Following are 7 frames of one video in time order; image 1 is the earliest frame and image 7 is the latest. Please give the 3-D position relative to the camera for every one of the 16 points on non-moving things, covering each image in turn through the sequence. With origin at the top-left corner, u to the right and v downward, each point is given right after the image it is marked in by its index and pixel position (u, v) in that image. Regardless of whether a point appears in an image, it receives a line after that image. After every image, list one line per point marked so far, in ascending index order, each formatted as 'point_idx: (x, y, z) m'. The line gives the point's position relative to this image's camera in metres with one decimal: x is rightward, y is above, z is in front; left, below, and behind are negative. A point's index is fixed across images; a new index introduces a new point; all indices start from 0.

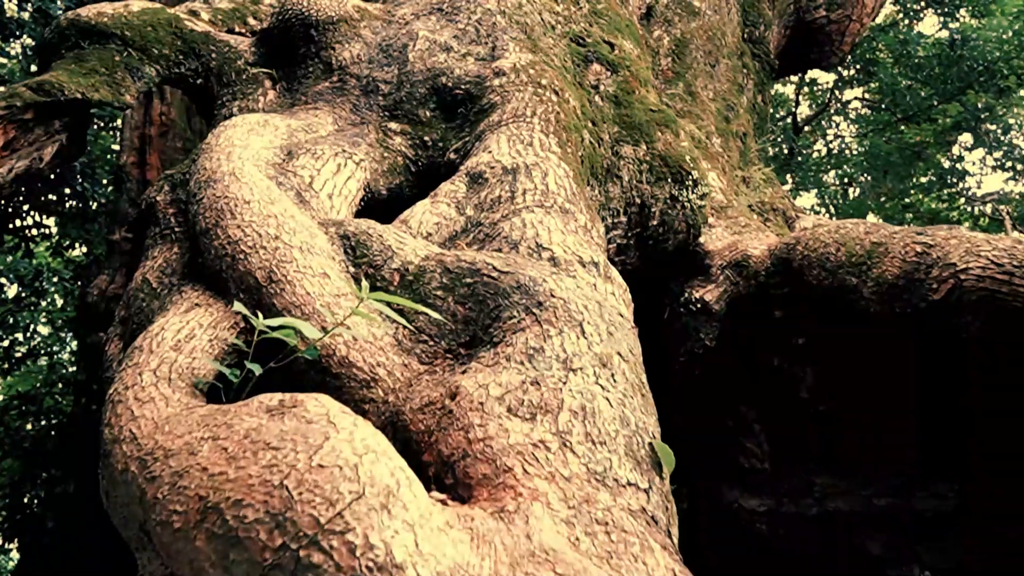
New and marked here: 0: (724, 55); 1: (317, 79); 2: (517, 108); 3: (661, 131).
0: (+2.9, +3.2, +10.1) m
1: (-1.6, +1.7, +6.0) m
2: (0.0, +1.3, +5.3) m
3: (+1.4, +1.4, +6.7) m
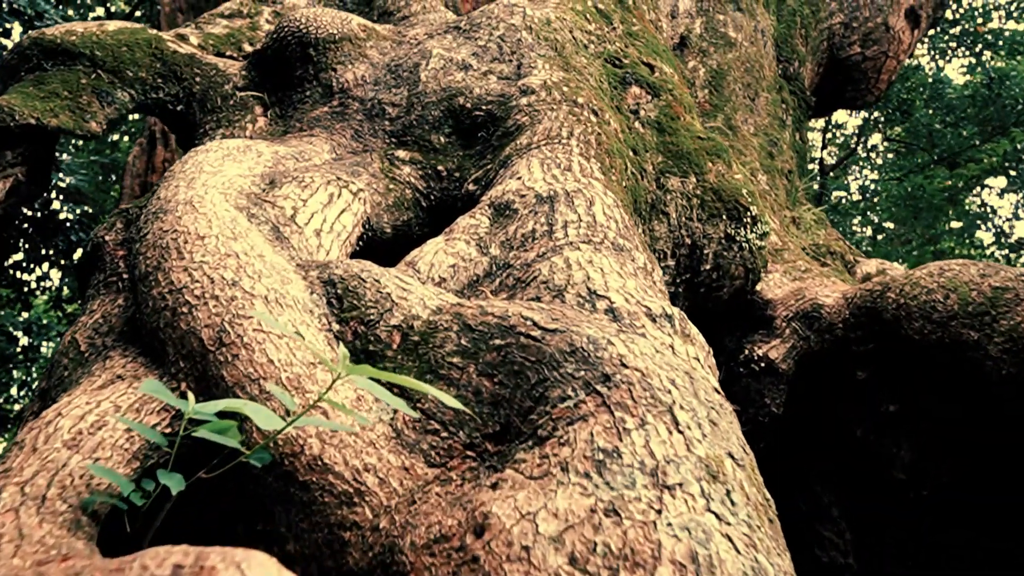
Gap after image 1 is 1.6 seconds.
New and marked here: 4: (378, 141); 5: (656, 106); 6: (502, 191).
0: (+3.2, +2.5, +9.3) m
1: (-1.4, +1.3, +5.2) m
2: (+0.2, +0.9, +4.4) m
3: (+1.6, +1.0, +5.8) m
4: (-0.9, +1.0, +4.8) m
5: (+1.2, +1.5, +5.9) m
6: (-0.1, +0.5, +3.7) m
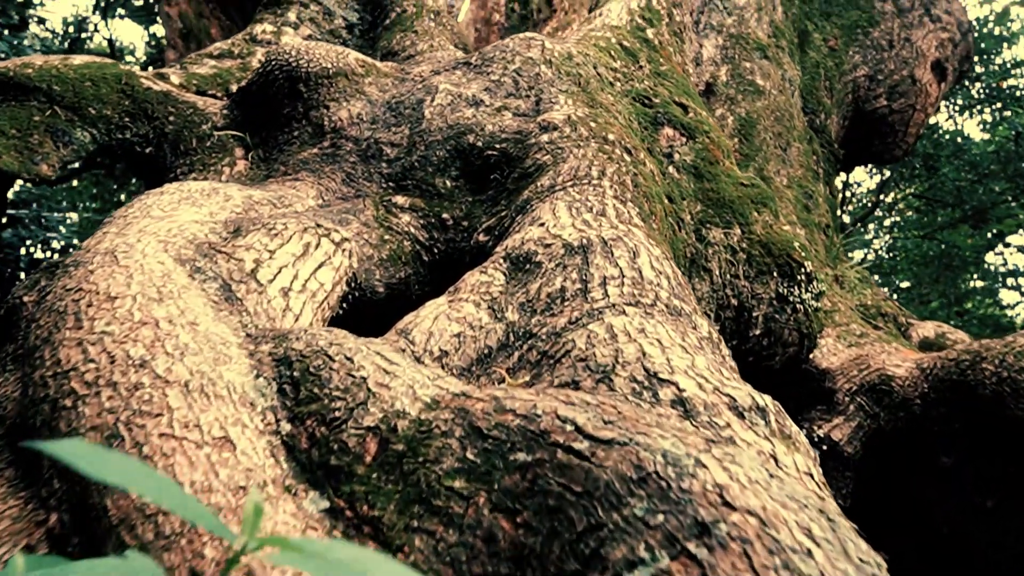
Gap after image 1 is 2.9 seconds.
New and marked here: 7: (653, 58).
0: (+3.3, +1.8, +8.7) m
1: (-1.3, +0.9, +4.5) m
2: (+0.3, +0.6, +3.7) m
3: (+1.7, +0.5, +5.1) m
4: (-0.8, +0.6, +4.1) m
5: (+1.3, +1.0, +5.2) m
6: (0.0, +0.2, +3.0) m
7: (+1.2, +1.9, +6.1) m
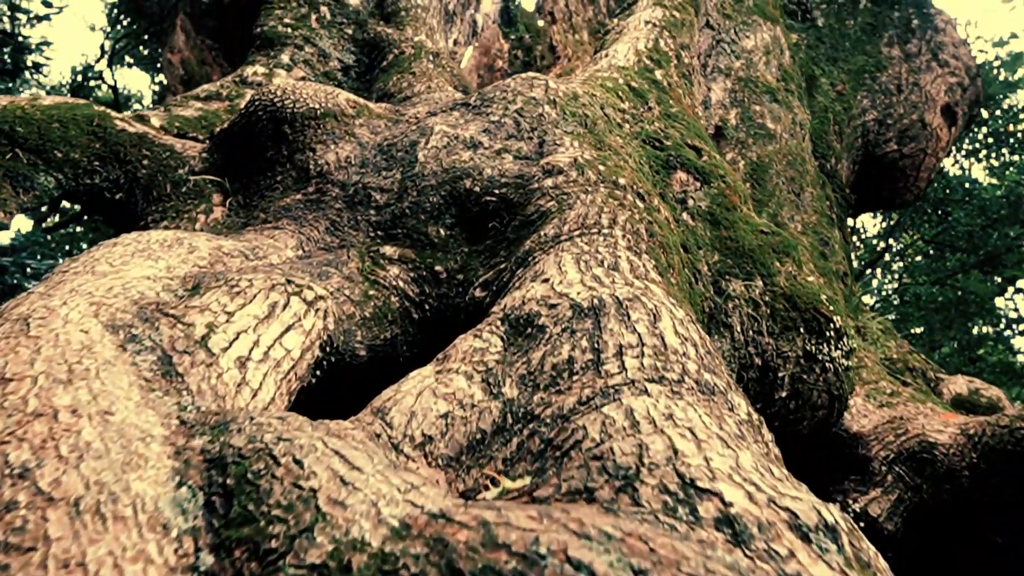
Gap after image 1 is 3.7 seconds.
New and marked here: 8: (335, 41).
0: (+3.4, +1.2, +8.3) m
1: (-1.3, +0.5, +4.1) m
2: (+0.3, +0.3, +3.3) m
3: (+1.7, +0.2, +4.7) m
4: (-0.8, +0.3, +3.7) m
5: (+1.3, +0.6, +4.8) m
6: (0.0, 0.0, +2.6) m
7: (+1.2, +1.5, +5.8) m
8: (-1.6, +2.3, +6.8) m
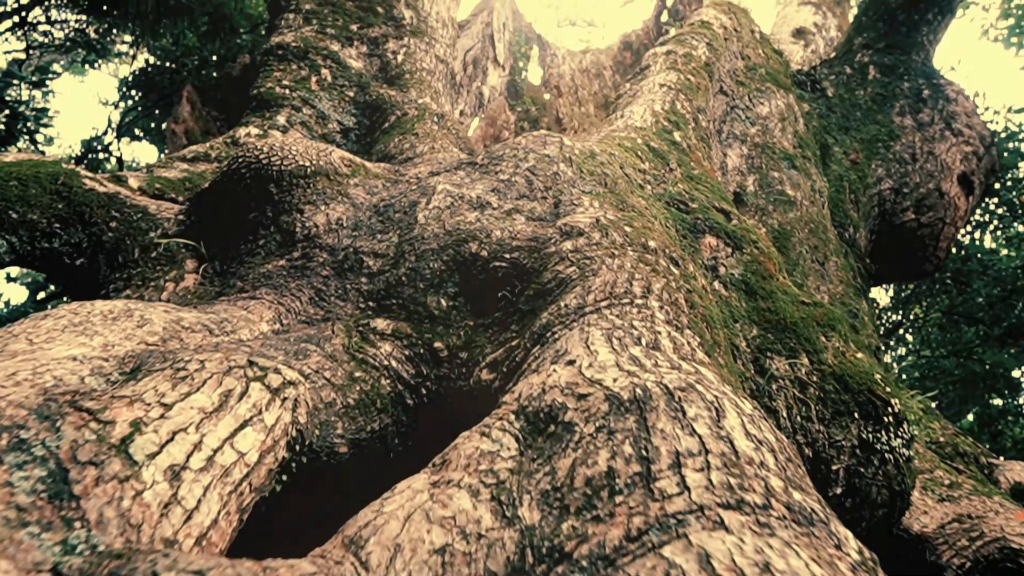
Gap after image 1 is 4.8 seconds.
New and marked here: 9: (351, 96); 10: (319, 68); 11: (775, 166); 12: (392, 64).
0: (+3.5, +0.4, +7.8) m
1: (-1.2, +0.2, +3.7) m
2: (+0.4, 0.0, +2.8) m
3: (+1.8, -0.3, +4.1) m
4: (-0.7, -0.1, +3.2) m
5: (+1.3, +0.2, +4.3) m
6: (+0.1, -0.3, +2.0) m
7: (+1.3, +0.9, +5.4) m
8: (-1.6, +1.6, +6.4) m
9: (-1.4, +1.7, +6.6) m
10: (-1.7, +2.0, +6.6) m
11: (+2.7, +1.3, +7.6) m
12: (-1.1, +2.1, +6.9) m
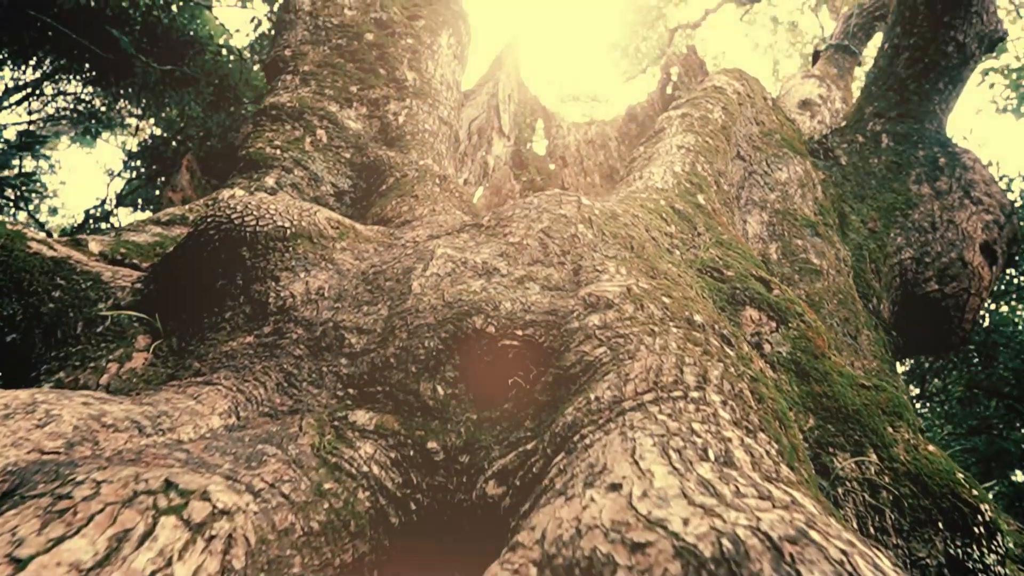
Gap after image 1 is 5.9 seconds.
0: (+3.5, -0.3, +7.2) m
1: (-1.2, -0.2, +3.1) m
2: (+0.4, -0.2, +2.2) m
3: (+1.8, -0.7, +3.5) m
4: (-0.7, -0.4, +2.6) m
5: (+1.4, -0.3, +3.7) m
6: (+0.1, -0.5, +1.4) m
7: (+1.3, +0.4, +4.9) m
8: (-1.5, +1.0, +6.0) m
9: (-1.4, +1.1, +6.1) m
10: (-1.7, +1.3, +6.2) m
11: (+2.8, +0.5, +7.1) m
12: (-1.1, +1.4, +6.5) m
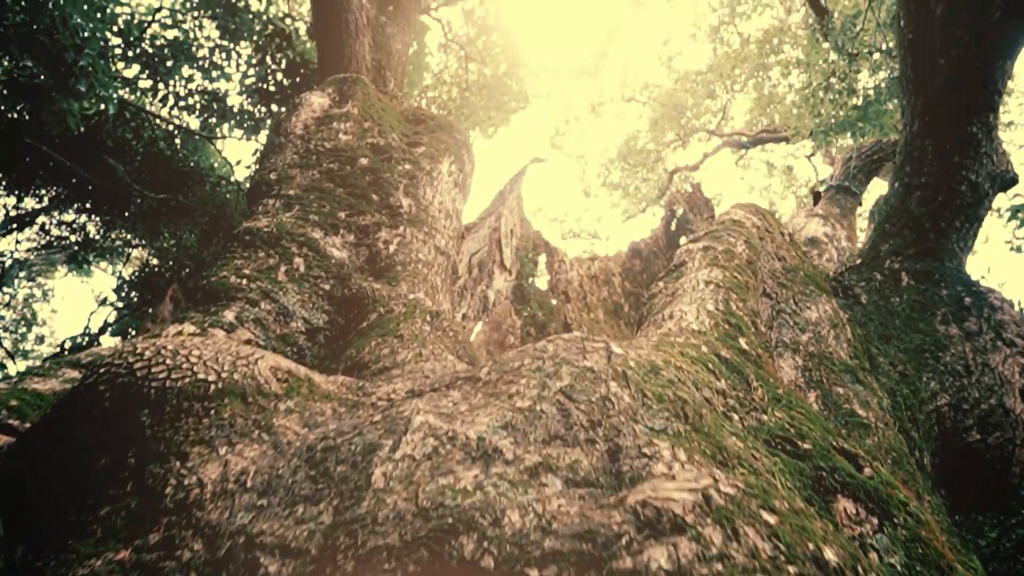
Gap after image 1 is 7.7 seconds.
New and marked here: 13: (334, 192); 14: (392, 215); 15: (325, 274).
0: (+3.5, -1.7, +6.1) m
1: (-1.2, -0.7, +2.1) m
2: (+0.4, -0.6, +1.2) m
3: (+1.8, -1.3, +2.4) m
4: (-0.7, -0.8, +1.6) m
5: (+1.4, -0.9, +2.7) m
6: (+0.1, -0.7, +0.4) m
7: (+1.3, -0.5, +3.9) m
8: (-1.5, -0.1, +5.1) m
9: (-1.3, 0.0, +5.3) m
10: (-1.6, +0.2, +5.4) m
11: (+2.8, -0.8, +6.2) m
12: (-1.0, +0.3, +5.7) m
13: (-1.5, +0.8, +6.1) m
14: (-1.0, +0.6, +6.1) m
15: (-1.4, +0.1, +5.4) m
